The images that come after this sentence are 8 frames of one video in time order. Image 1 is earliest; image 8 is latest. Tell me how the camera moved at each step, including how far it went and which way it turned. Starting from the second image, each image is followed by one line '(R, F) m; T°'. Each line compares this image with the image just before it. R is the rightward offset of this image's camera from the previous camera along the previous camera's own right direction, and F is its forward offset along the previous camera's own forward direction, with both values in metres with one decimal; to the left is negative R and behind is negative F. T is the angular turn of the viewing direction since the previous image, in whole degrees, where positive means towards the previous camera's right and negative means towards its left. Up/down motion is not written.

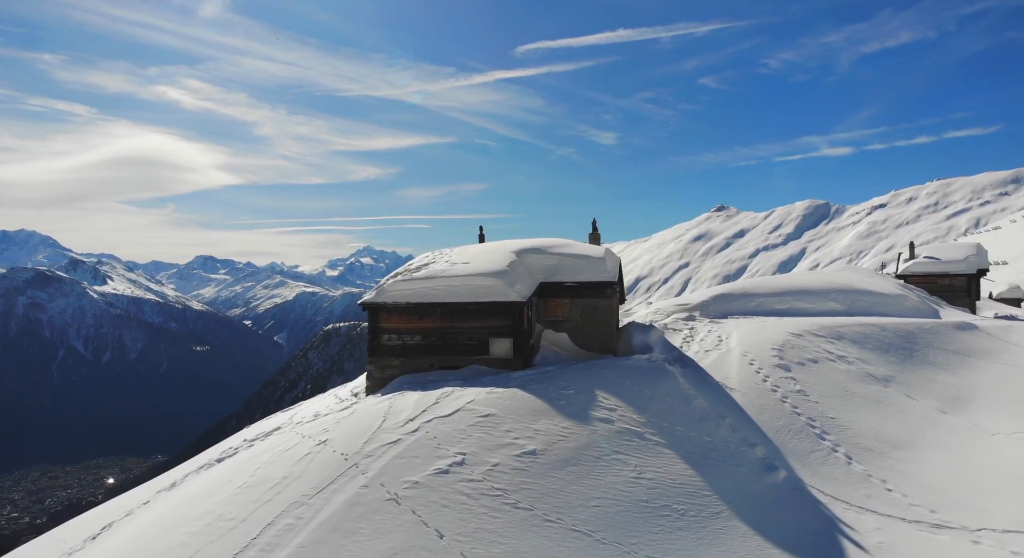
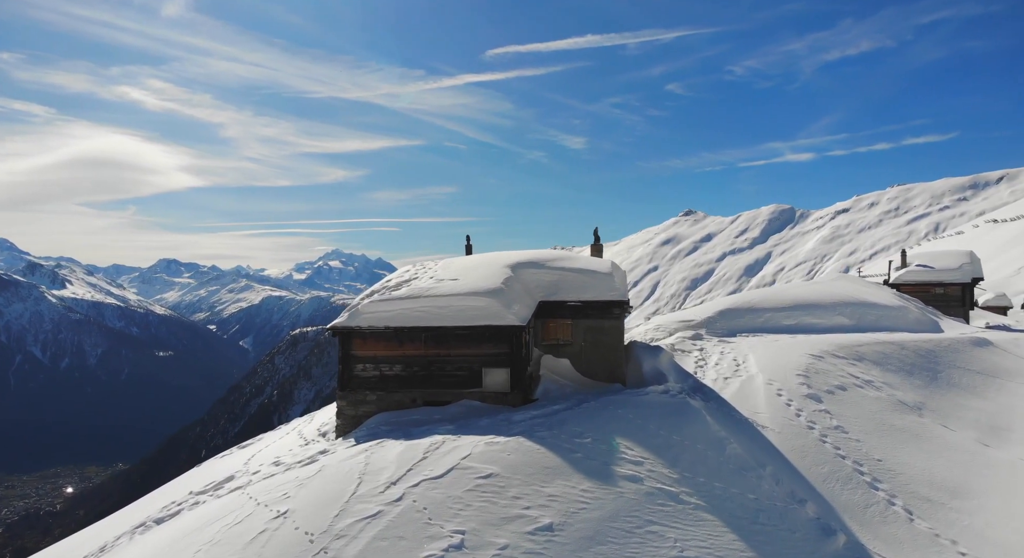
(-0.7, +2.9) m; +3°
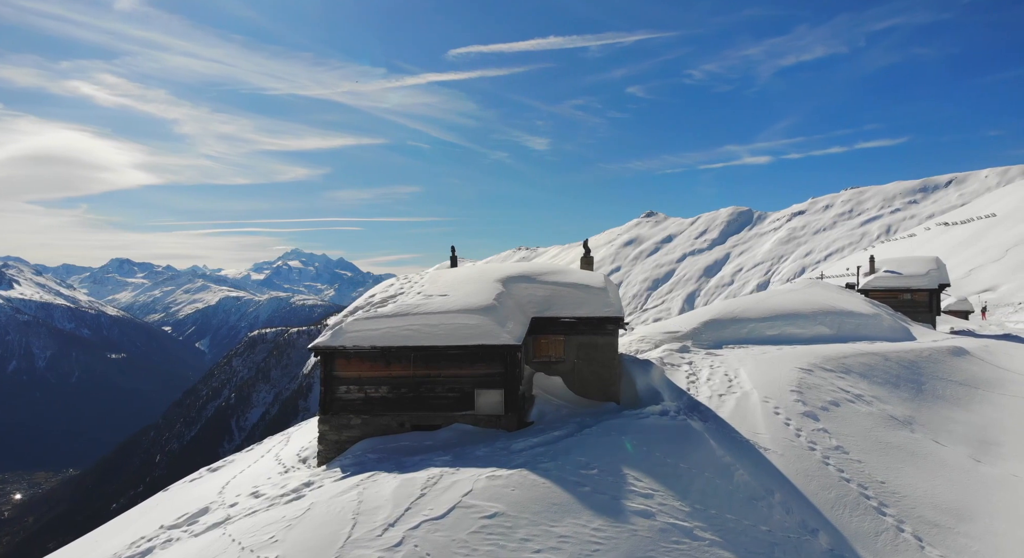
(-0.8, +0.9) m; +3°
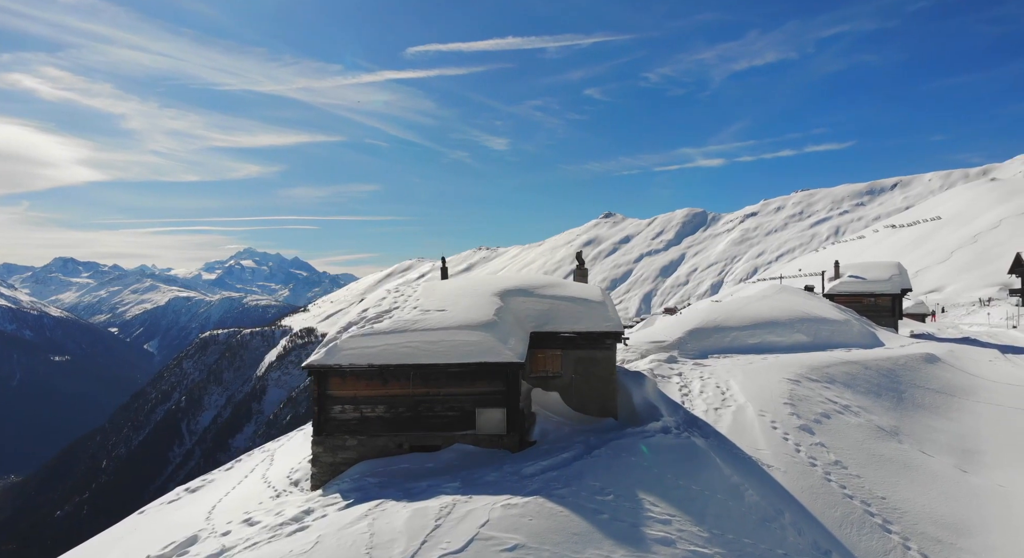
(-1.1, +0.5) m; +4°
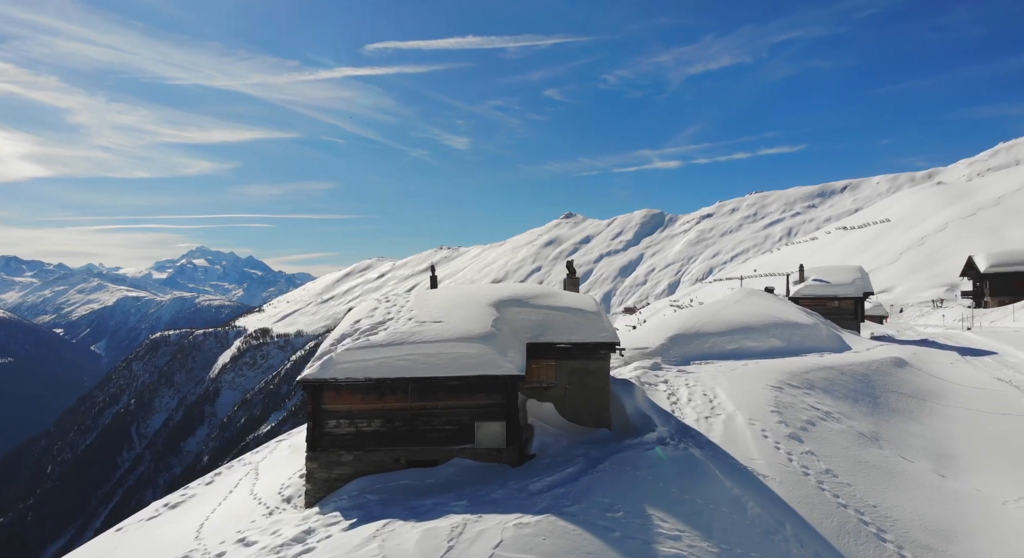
(-1.0, +0.2) m; +3°
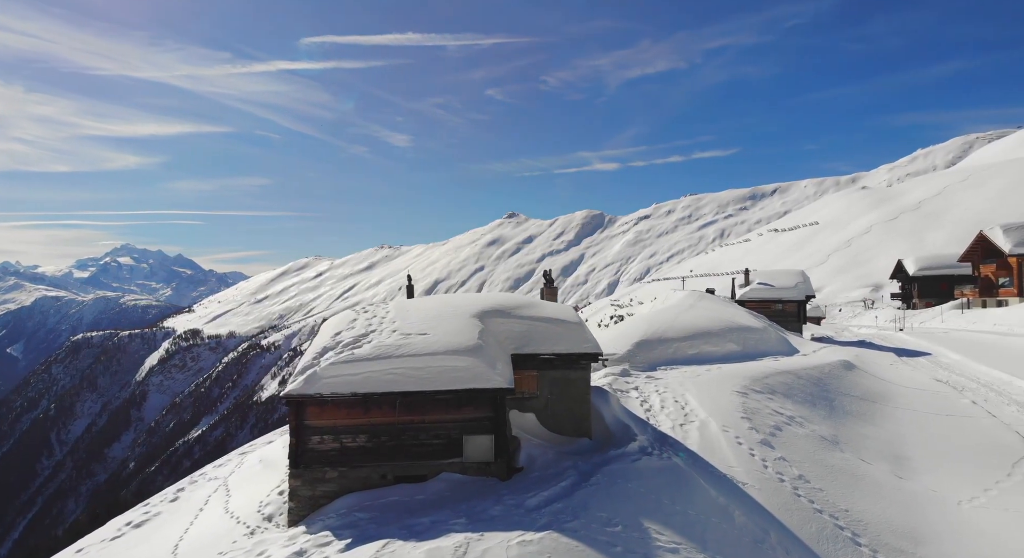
(-1.2, +0.1) m; +5°
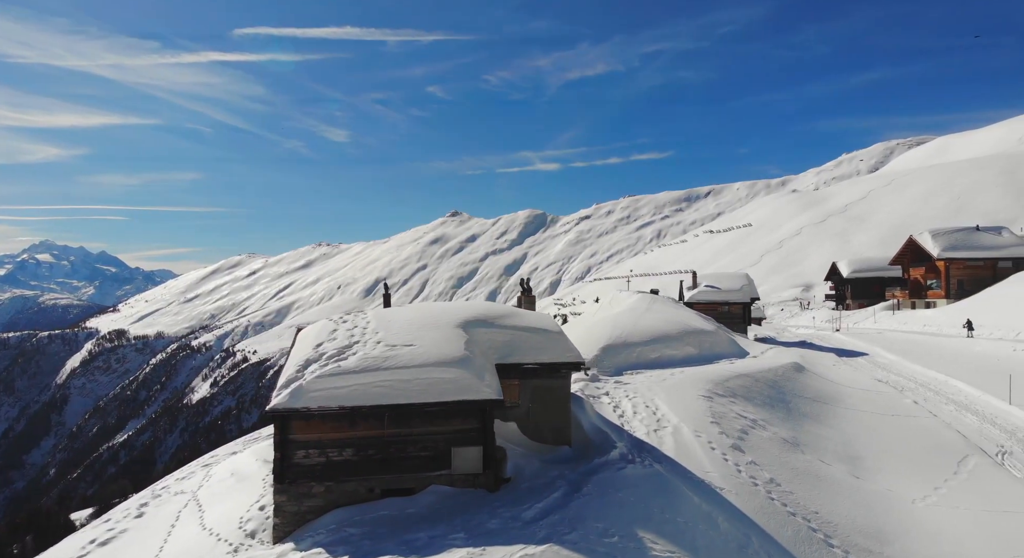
(-1.1, 0.0) m; +5°
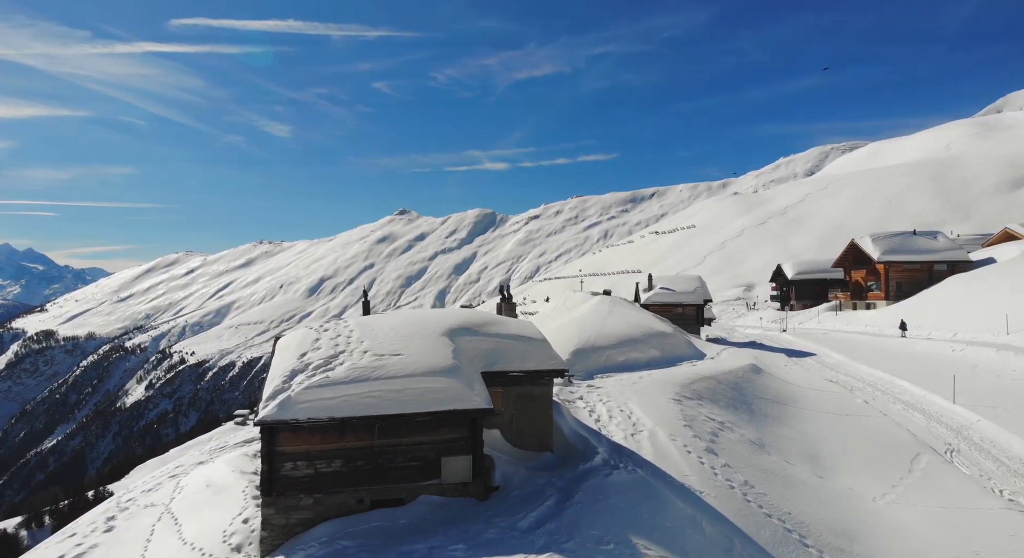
(-1.0, -0.1) m; +5°
